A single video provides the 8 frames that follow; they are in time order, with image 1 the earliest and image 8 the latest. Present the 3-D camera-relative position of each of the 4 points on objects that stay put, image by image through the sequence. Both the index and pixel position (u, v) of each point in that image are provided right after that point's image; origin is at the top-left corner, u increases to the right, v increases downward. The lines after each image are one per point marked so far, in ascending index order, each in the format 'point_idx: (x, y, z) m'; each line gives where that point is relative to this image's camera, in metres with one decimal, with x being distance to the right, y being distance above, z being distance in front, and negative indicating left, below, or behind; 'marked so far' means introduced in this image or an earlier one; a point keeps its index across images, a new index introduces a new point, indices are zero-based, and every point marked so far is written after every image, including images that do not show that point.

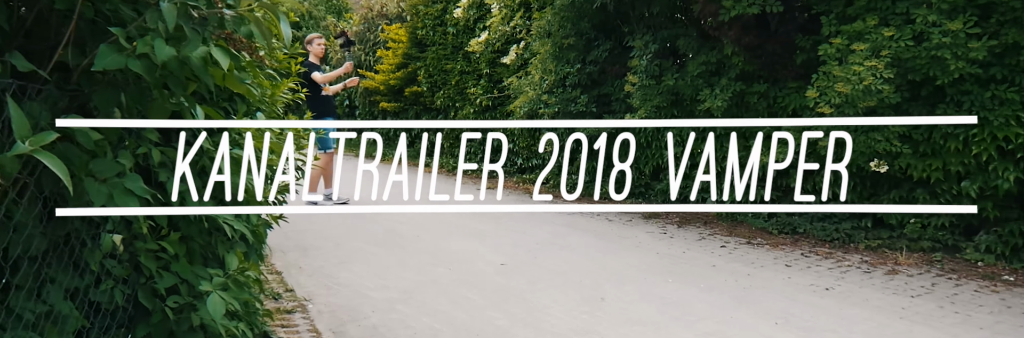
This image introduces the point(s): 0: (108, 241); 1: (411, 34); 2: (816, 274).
0: (-1.1, -0.2, +2.2) m
1: (-1.6, +2.1, +12.5) m
2: (+1.9, -0.7, +5.0) m
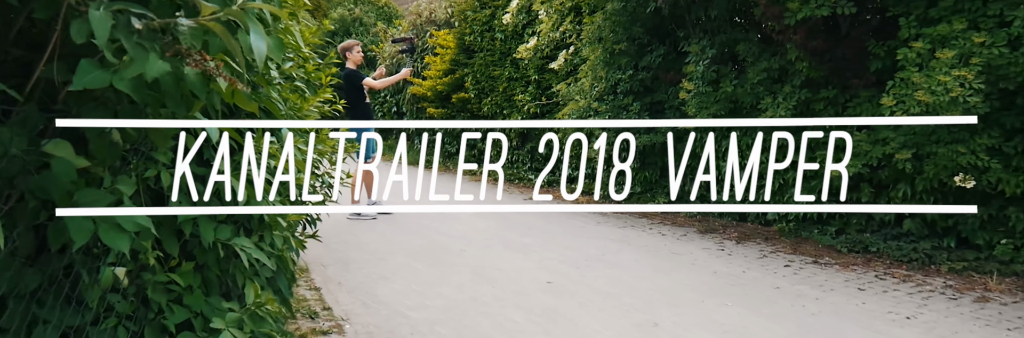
0: (-1.0, -0.3, +1.9) m
1: (-0.8, +2.0, +12.3) m
2: (+2.2, -0.8, +4.5) m
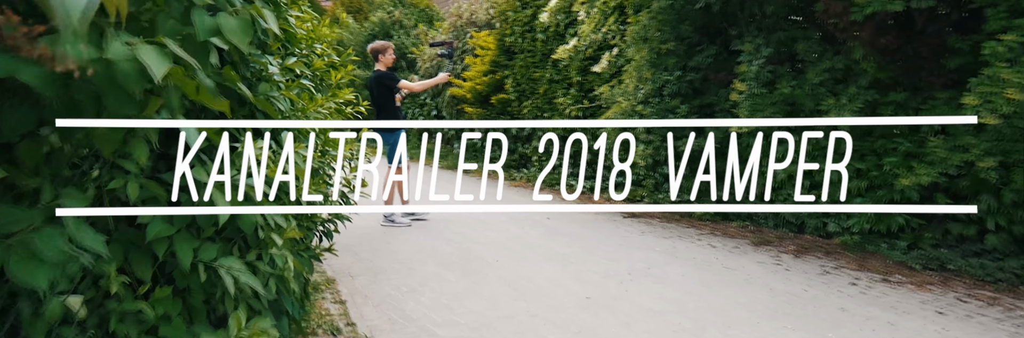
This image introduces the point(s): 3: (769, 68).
0: (-0.9, -0.3, +1.6) m
1: (-0.2, +1.9, +11.9) m
2: (+2.4, -0.8, +4.0) m
3: (+2.1, +0.8, +6.5) m
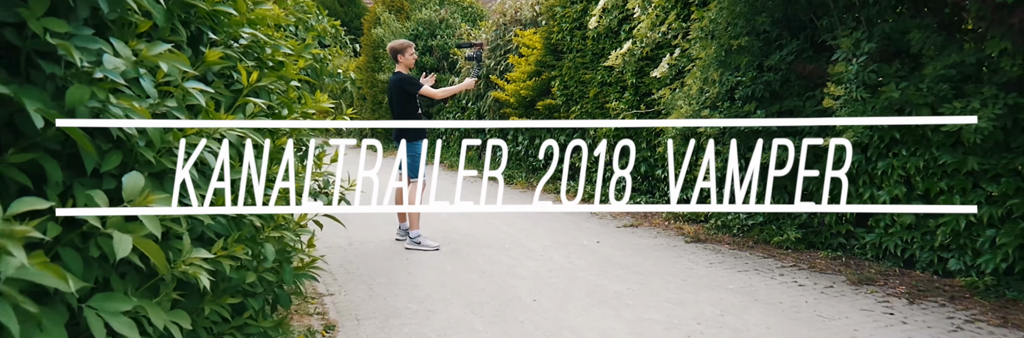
0: (-0.9, -0.4, +0.6) m
1: (+0.5, +1.8, +10.9) m
2: (+2.5, -0.9, +2.8) m
3: (+2.4, +0.7, +5.3) m
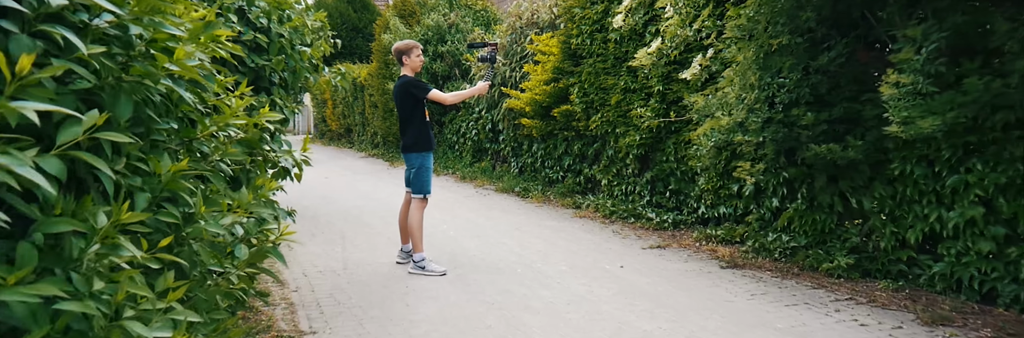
0: (-1.0, -0.5, -0.1) m
1: (+0.7, +1.6, +10.1) m
2: (+2.5, -1.0, +2.0) m
3: (+2.5, +0.6, +4.5) m
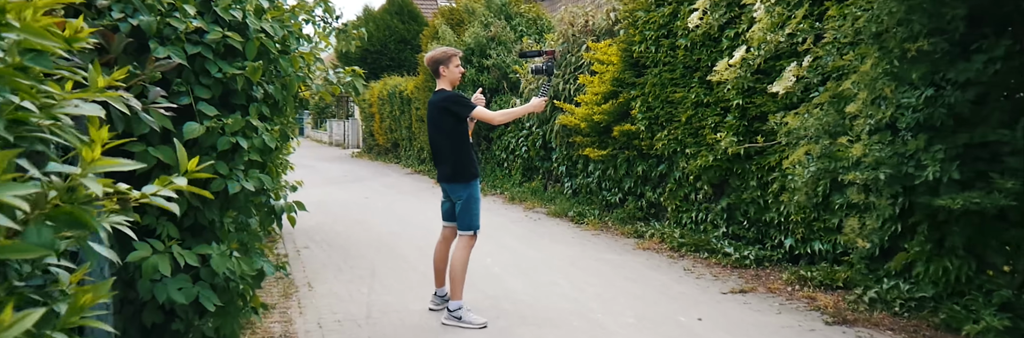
0: (-1.0, -0.6, -1.1) m
1: (+1.3, +1.4, +9.0) m
2: (+2.6, -1.2, +0.8) m
3: (+2.7, +0.4, +3.3) m
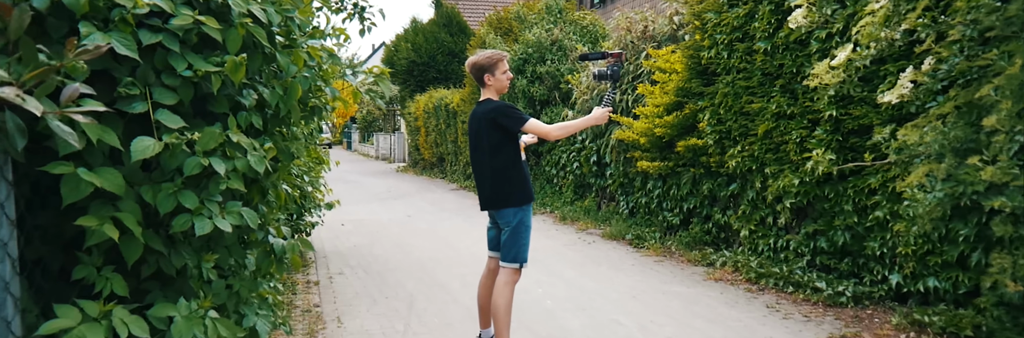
0: (-1.1, -0.6, -1.9) m
1: (+1.8, +1.2, +8.2) m
2: (+2.7, -1.2, -0.2) m
3: (+3.0, +0.3, +2.3) m
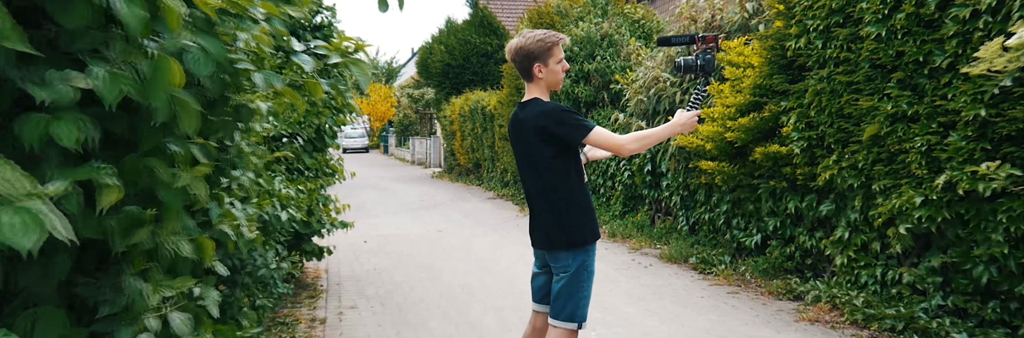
0: (-1.2, -0.6, -3.1) m
1: (+2.2, +1.0, +6.8) m
2: (+2.7, -1.3, -1.6) m
3: (+3.1, +0.2, +0.9) m
